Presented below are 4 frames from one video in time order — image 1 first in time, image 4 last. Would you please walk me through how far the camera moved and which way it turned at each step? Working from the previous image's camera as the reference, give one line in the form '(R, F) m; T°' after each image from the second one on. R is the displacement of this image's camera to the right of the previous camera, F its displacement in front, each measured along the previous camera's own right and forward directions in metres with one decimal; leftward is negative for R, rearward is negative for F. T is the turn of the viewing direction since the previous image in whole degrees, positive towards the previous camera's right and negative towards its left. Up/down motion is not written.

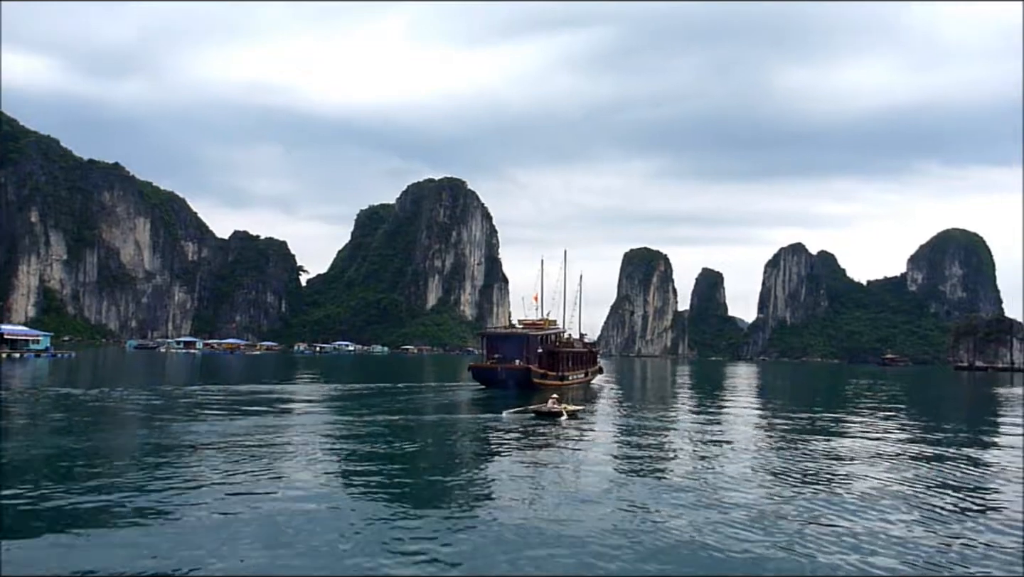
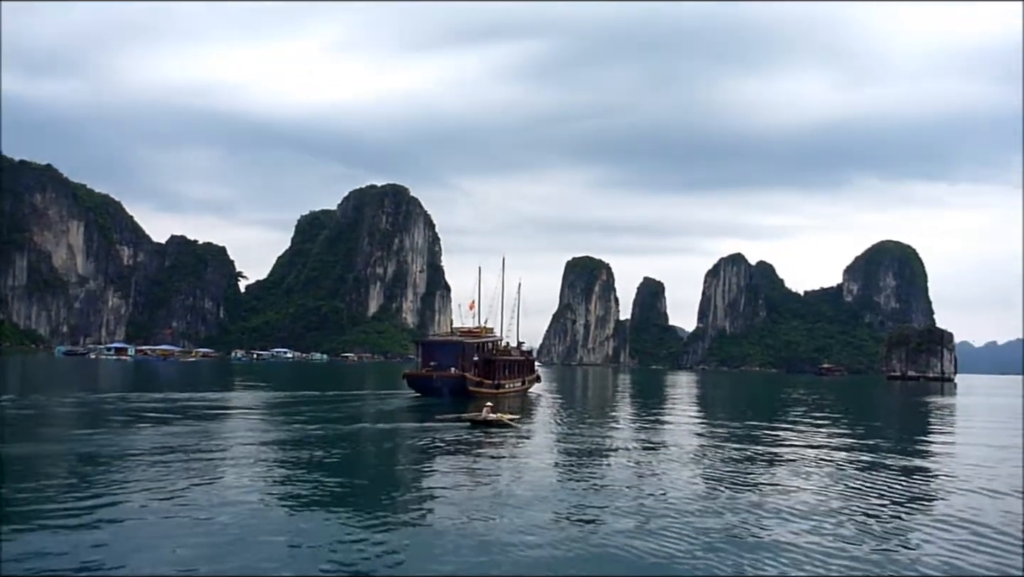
(+0.2, +0.5) m; +3°
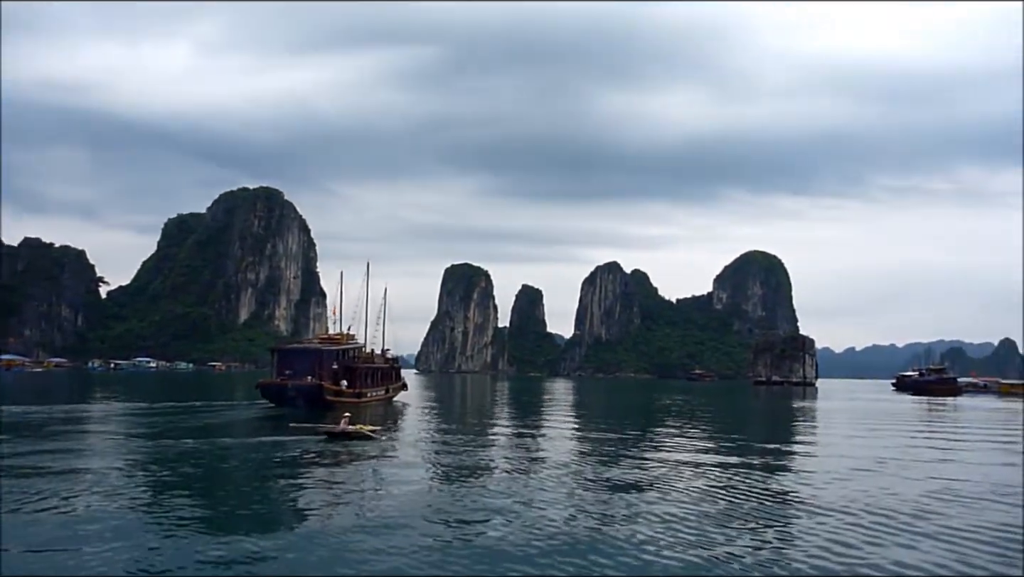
(+0.4, +1.5) m; +7°
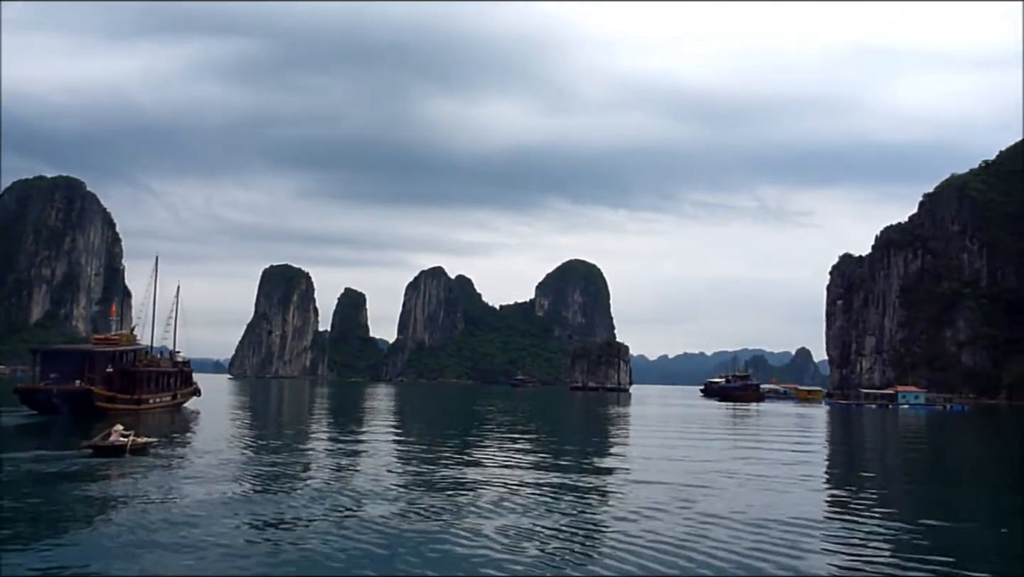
(+0.3, +1.7) m; +11°
